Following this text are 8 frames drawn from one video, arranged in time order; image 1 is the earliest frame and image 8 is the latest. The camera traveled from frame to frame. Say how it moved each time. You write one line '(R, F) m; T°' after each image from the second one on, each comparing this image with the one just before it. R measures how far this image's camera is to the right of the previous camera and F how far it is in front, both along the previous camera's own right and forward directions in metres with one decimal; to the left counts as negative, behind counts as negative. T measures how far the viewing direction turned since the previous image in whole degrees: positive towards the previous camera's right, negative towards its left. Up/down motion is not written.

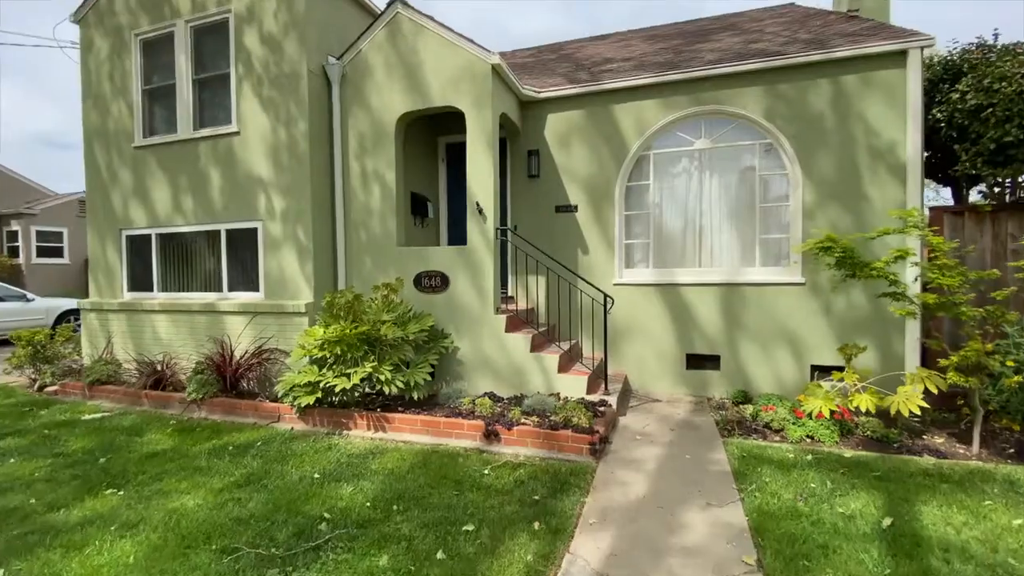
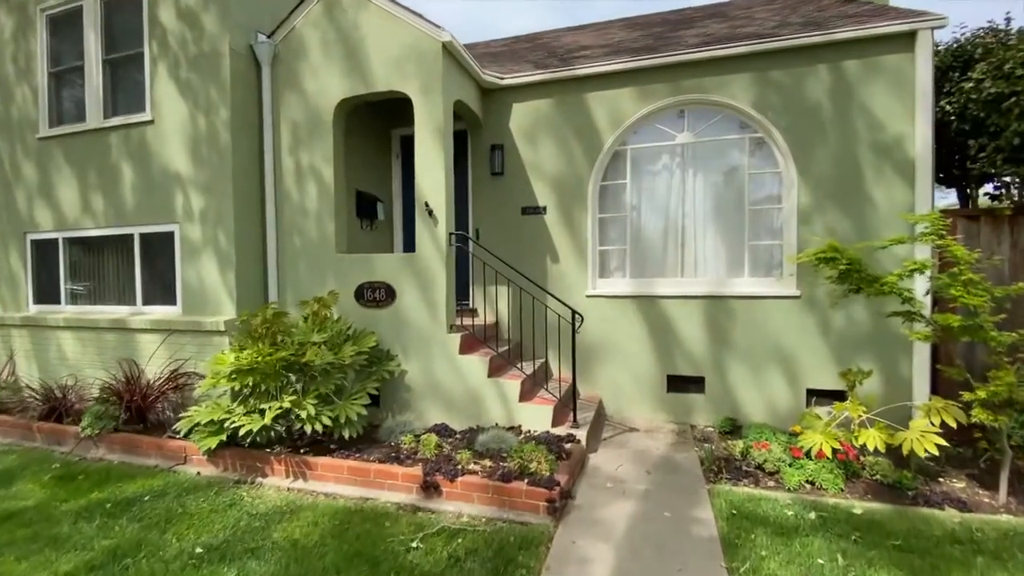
(+0.4, +0.8) m; +2°
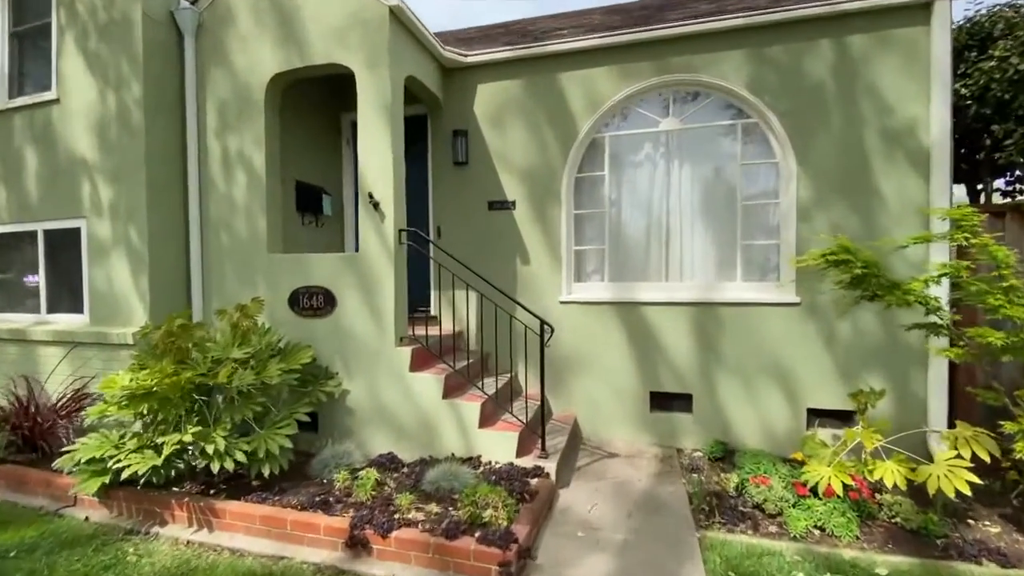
(+0.3, +0.7) m; +1°
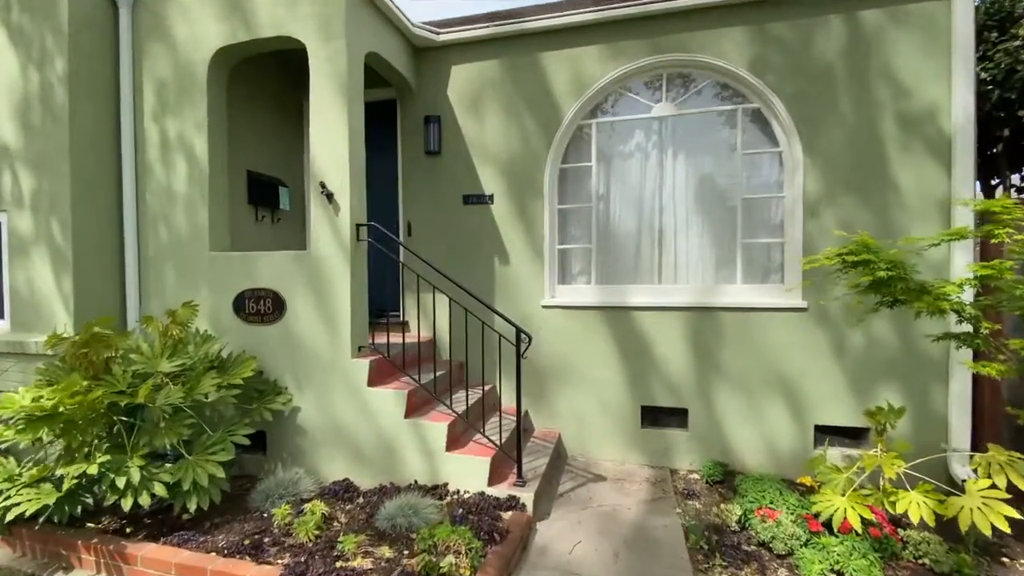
(+0.2, +0.5) m; +1°
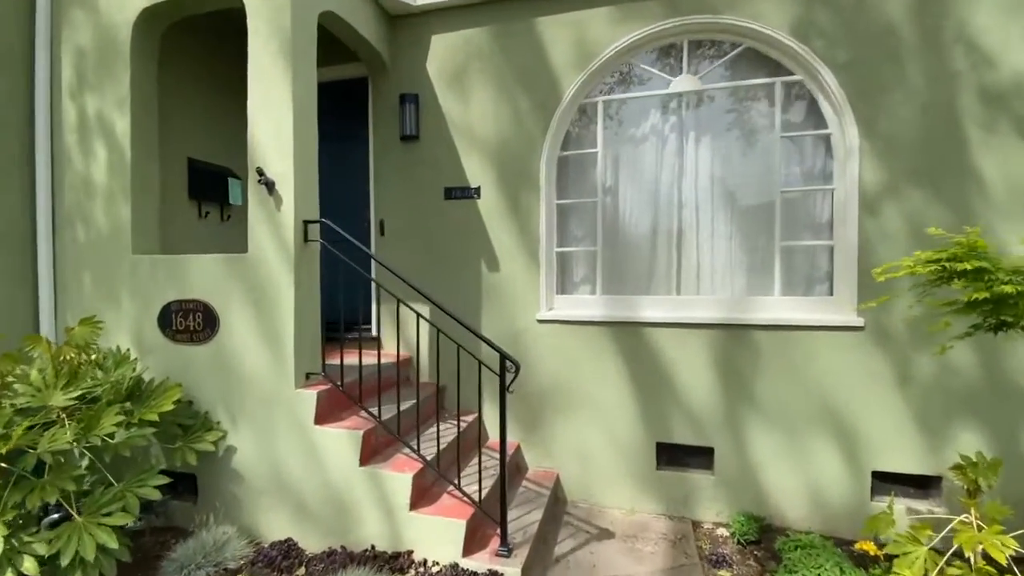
(+0.1, +0.8) m; -1°
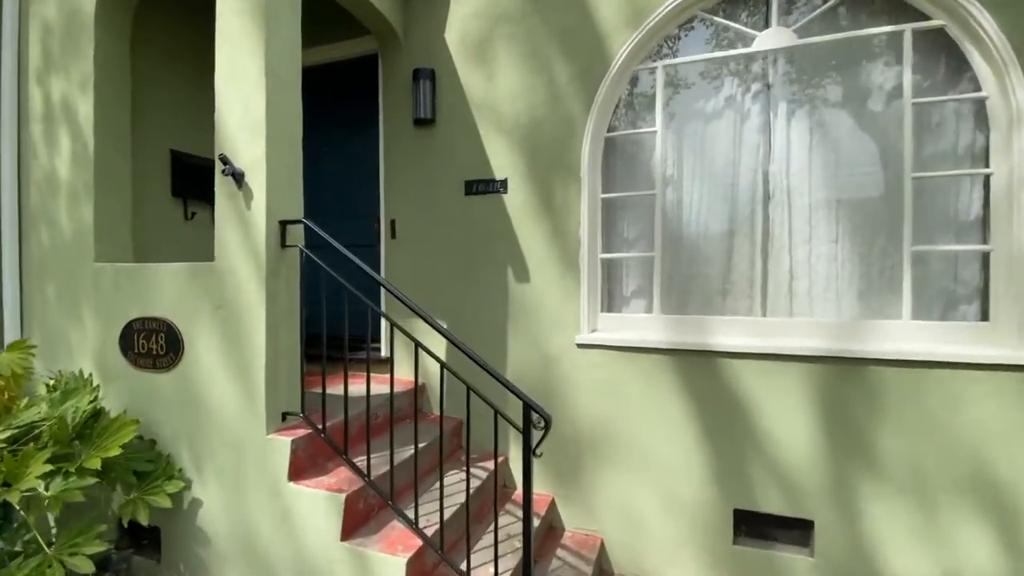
(+0.1, +0.8) m; -5°
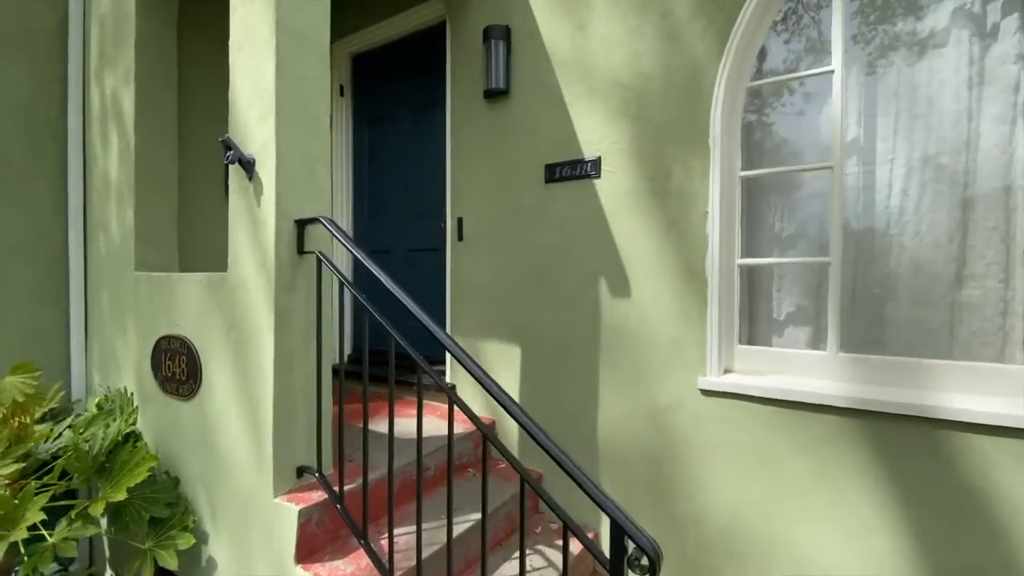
(+0.1, +0.8) m; -13°
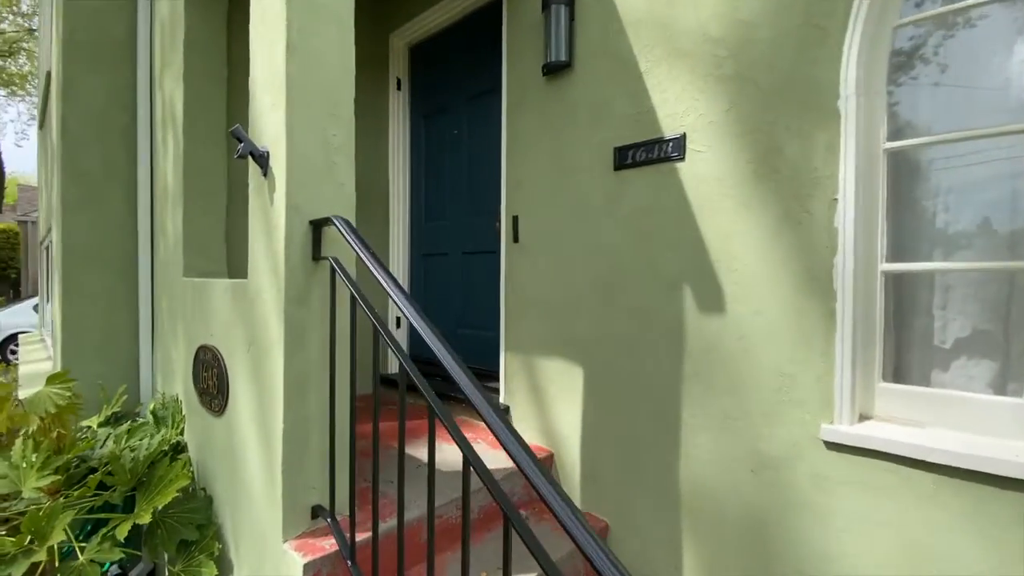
(+0.1, +0.4) m; -10°
